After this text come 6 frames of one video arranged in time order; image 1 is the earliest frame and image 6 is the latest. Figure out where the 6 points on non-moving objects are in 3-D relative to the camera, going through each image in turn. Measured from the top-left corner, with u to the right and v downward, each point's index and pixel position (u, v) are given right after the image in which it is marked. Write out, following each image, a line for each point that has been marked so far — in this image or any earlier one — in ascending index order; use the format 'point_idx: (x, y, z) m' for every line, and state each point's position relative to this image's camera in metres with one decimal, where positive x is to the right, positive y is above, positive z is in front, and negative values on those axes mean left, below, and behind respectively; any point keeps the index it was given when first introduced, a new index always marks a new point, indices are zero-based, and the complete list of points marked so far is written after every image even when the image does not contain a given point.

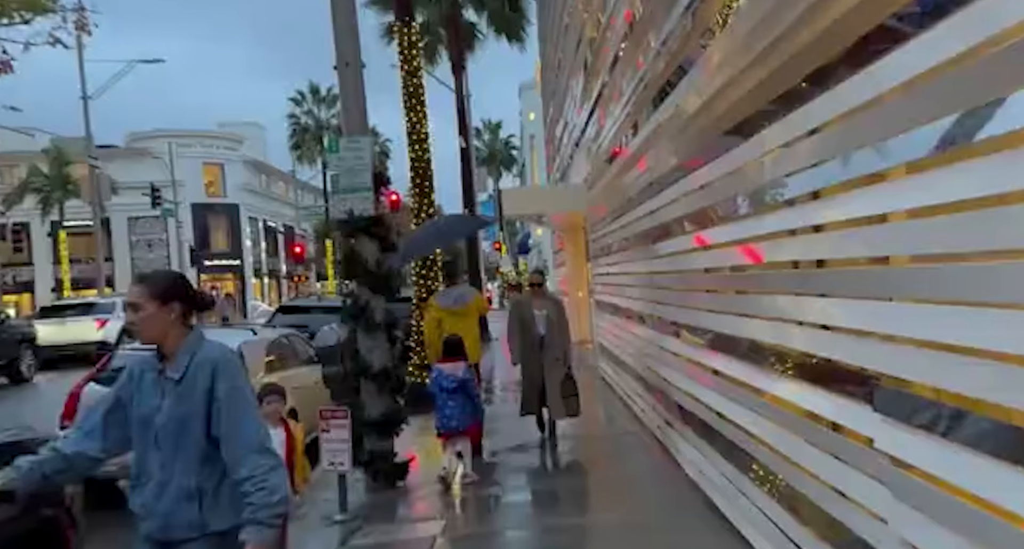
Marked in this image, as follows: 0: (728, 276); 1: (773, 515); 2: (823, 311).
0: (+1.4, 0.0, +6.3) m
1: (+1.4, -1.3, +5.4) m
2: (+1.4, -0.1, +4.5) m
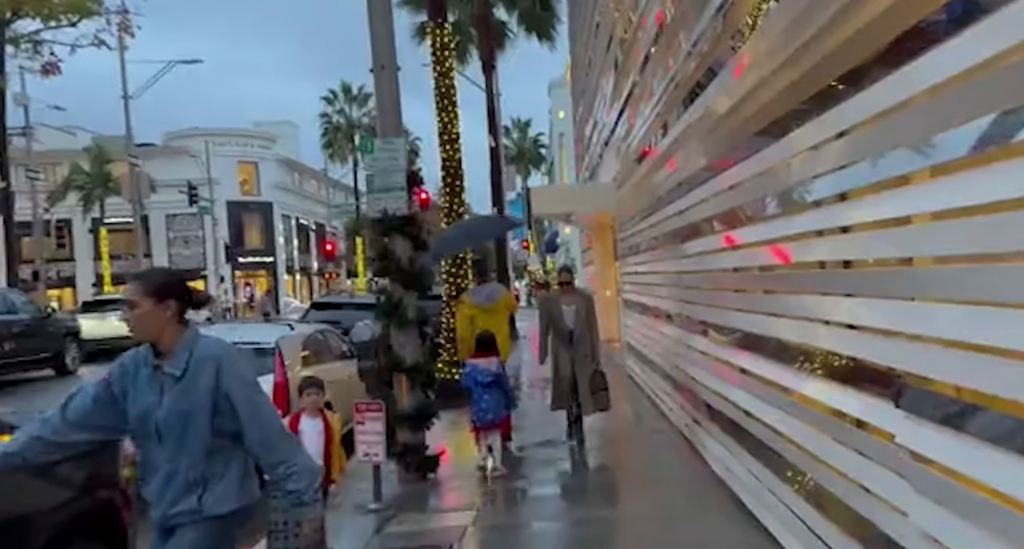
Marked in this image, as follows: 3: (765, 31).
0: (+1.6, 0.0, +6.4) m
1: (+1.6, -1.3, +5.6) m
2: (+1.6, -0.1, +4.6) m
3: (+1.5, +1.4, +5.8) m
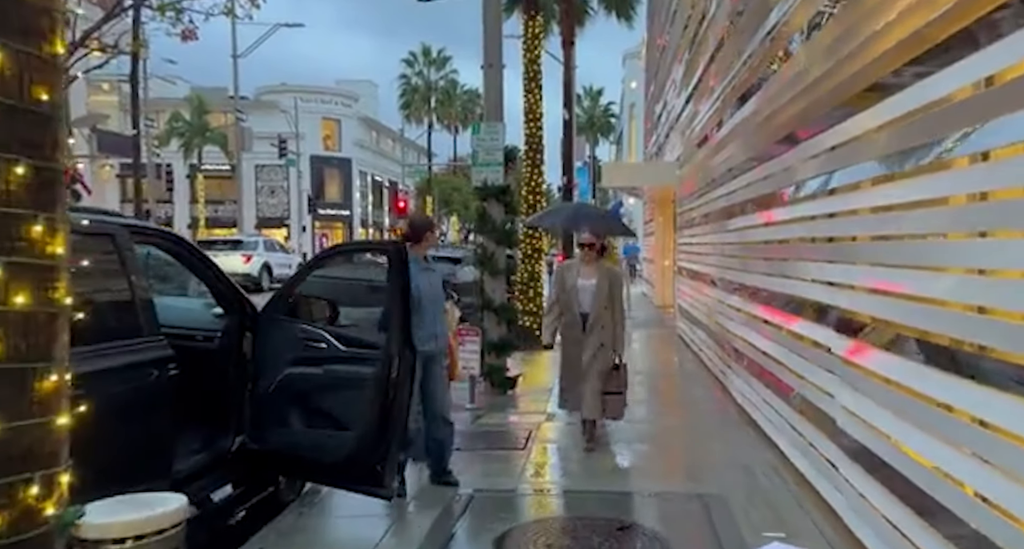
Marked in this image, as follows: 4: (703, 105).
0: (+2.2, +0.2, +8.1) m
1: (+2.1, -1.1, +7.3) m
2: (+2.1, 0.0, +6.3) m
3: (+2.2, +1.6, +7.4) m
4: (+2.7, +2.4, +13.9) m
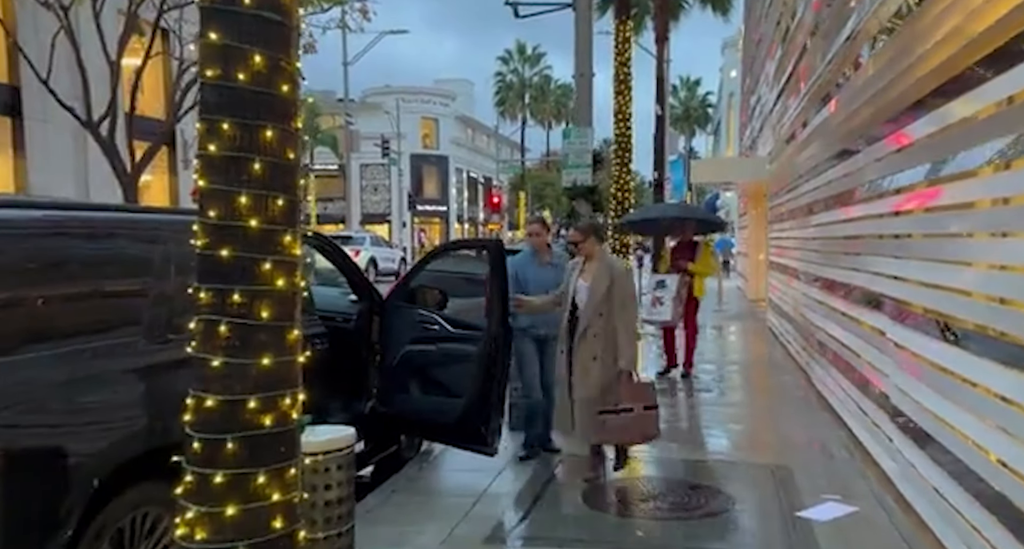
0: (+3.0, +0.3, +8.8) m
1: (+2.8, -1.0, +8.0) m
2: (+2.7, +0.1, +7.1) m
3: (+2.9, +1.7, +8.1) m
4: (+4.1, +2.5, +14.6) m
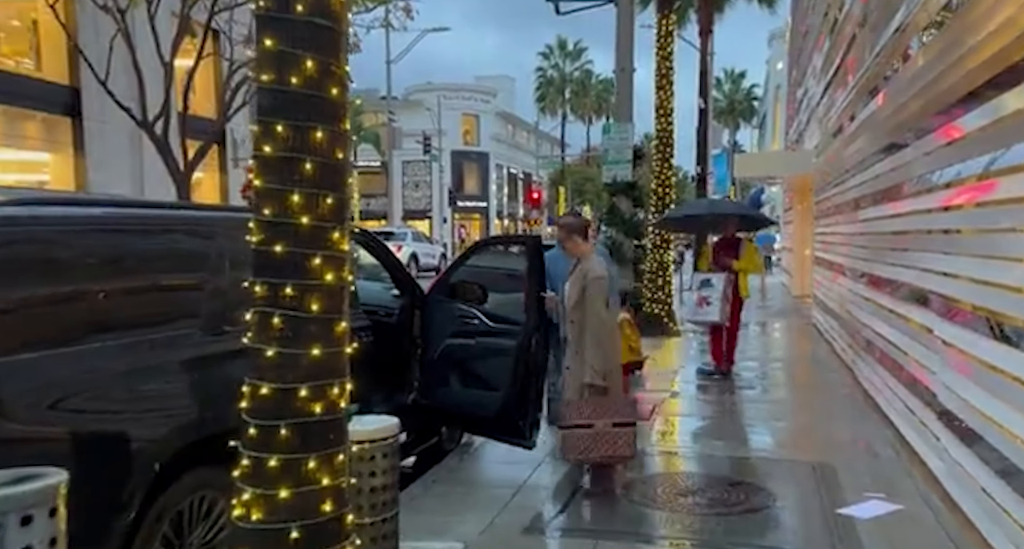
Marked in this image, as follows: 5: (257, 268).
0: (+3.3, +0.3, +8.8) m
1: (+3.1, -1.0, +8.0) m
2: (+3.0, +0.1, +7.1) m
3: (+3.2, +1.7, +8.1) m
4: (+4.7, +2.6, +14.5) m
5: (-0.7, 0.0, +2.8) m
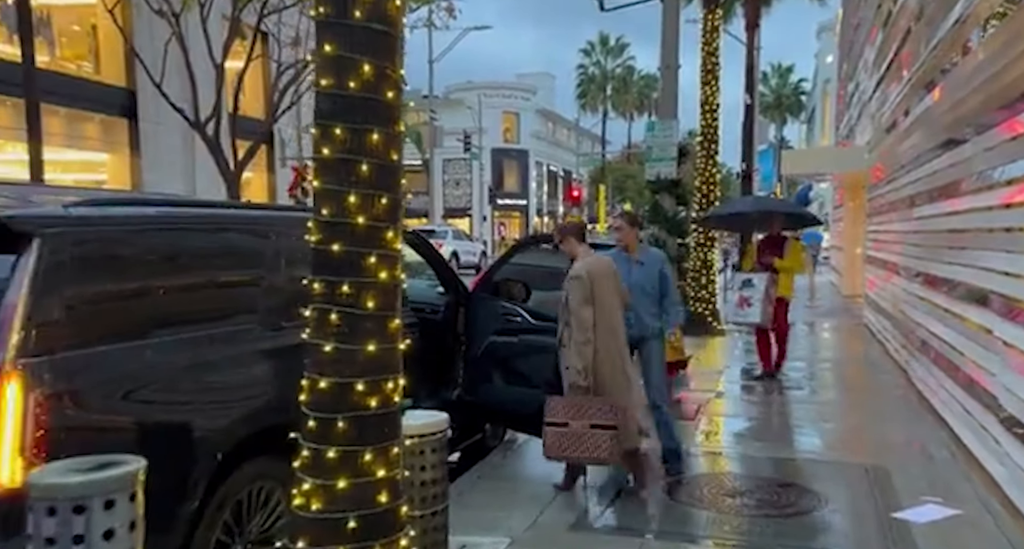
0: (+3.7, +0.3, +8.7) m
1: (+3.4, -1.0, +8.0) m
2: (+3.3, +0.1, +7.0) m
3: (+3.6, +1.7, +8.0) m
4: (+5.3, +2.6, +14.3) m
5: (-0.6, 0.0, +2.9) m
